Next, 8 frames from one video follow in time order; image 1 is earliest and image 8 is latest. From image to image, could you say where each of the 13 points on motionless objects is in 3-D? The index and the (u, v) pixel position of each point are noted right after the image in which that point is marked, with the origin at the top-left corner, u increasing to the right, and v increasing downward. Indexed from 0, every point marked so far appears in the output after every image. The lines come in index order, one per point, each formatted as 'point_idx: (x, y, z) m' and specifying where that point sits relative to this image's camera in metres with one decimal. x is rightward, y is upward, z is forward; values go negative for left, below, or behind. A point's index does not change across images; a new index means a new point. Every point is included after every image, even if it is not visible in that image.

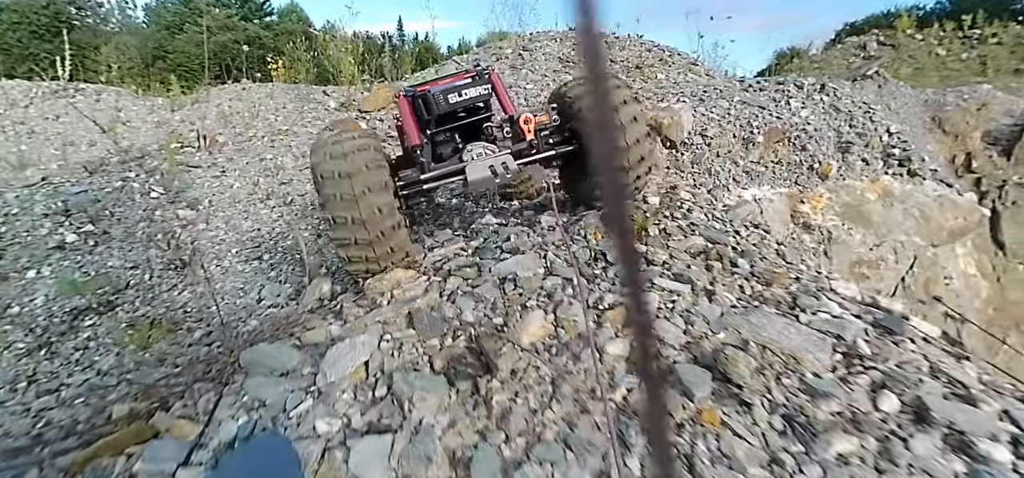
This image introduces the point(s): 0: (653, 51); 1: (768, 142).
0: (+4.1, +5.7, +13.5) m
1: (+3.3, +1.3, +5.9) m
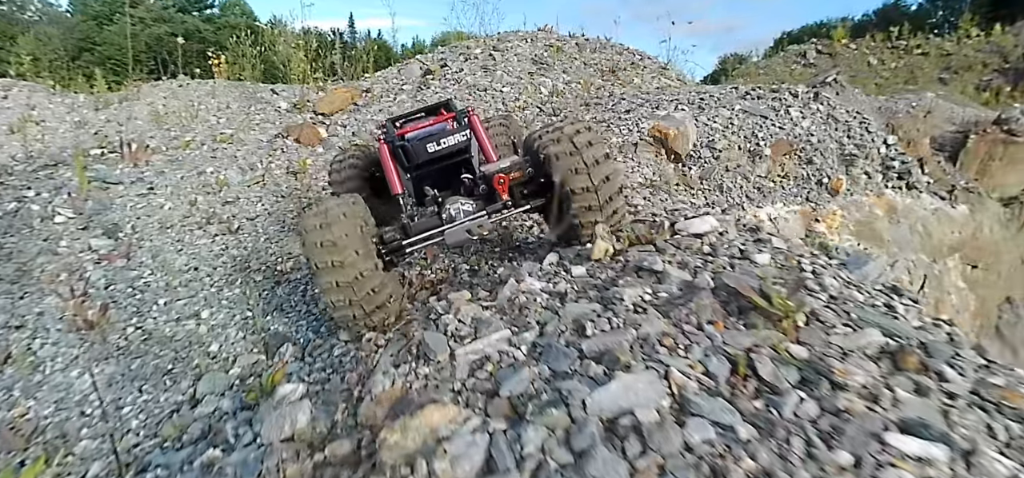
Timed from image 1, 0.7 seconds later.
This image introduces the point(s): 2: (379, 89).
0: (+3.2, +5.4, +13.2) m
1: (+3.2, +1.0, +5.5) m
2: (-3.1, +3.5, +10.4) m
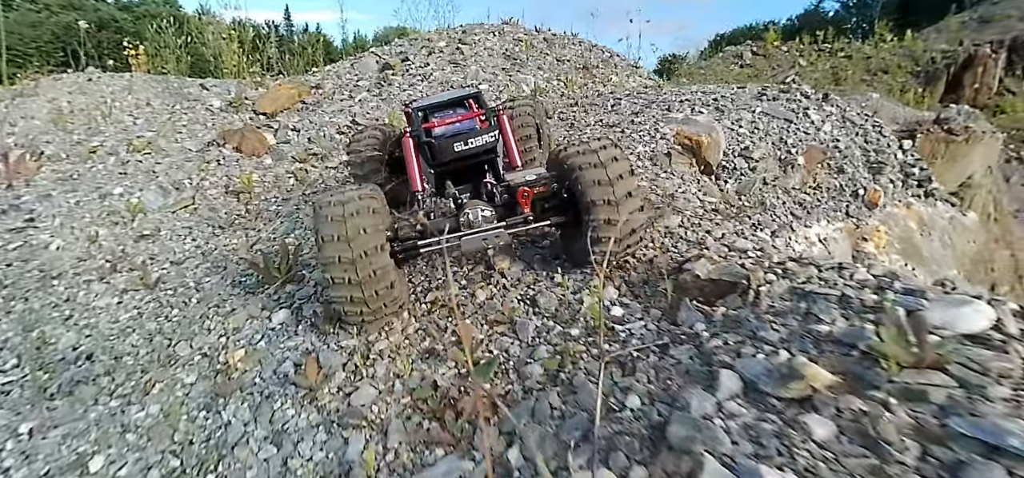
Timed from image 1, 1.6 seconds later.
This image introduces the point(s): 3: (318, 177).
0: (+2.3, +5.2, +12.5) m
1: (+3.2, +0.8, +4.9) m
2: (-3.6, +3.1, +9.0) m
3: (-2.1, +0.7, +4.8) m
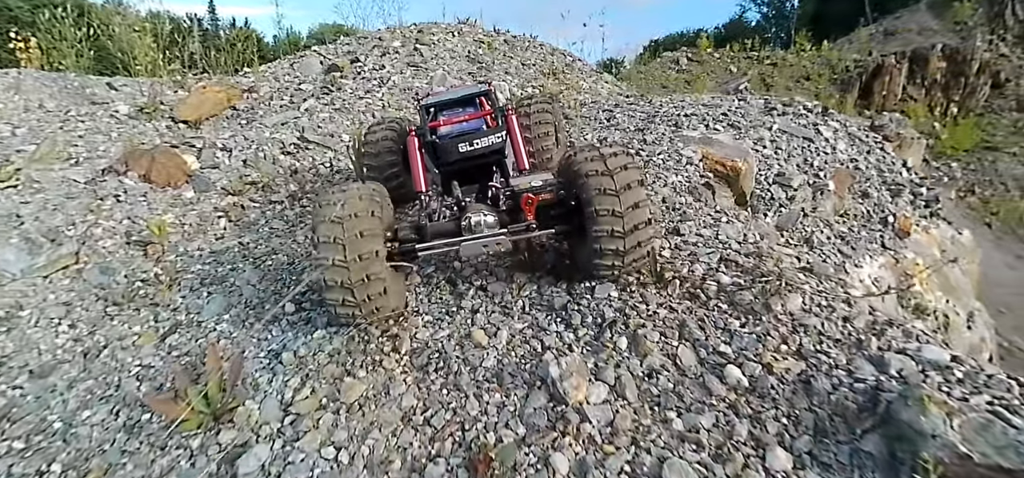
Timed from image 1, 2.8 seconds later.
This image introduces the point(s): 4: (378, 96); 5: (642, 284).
0: (+1.2, +4.9, +11.8) m
1: (+3.2, +0.5, +4.4) m
2: (-4.1, +2.6, +7.7) m
3: (-2.1, +0.2, +3.7) m
4: (-1.9, +2.0, +6.3) m
5: (+0.6, -0.2, +2.2) m
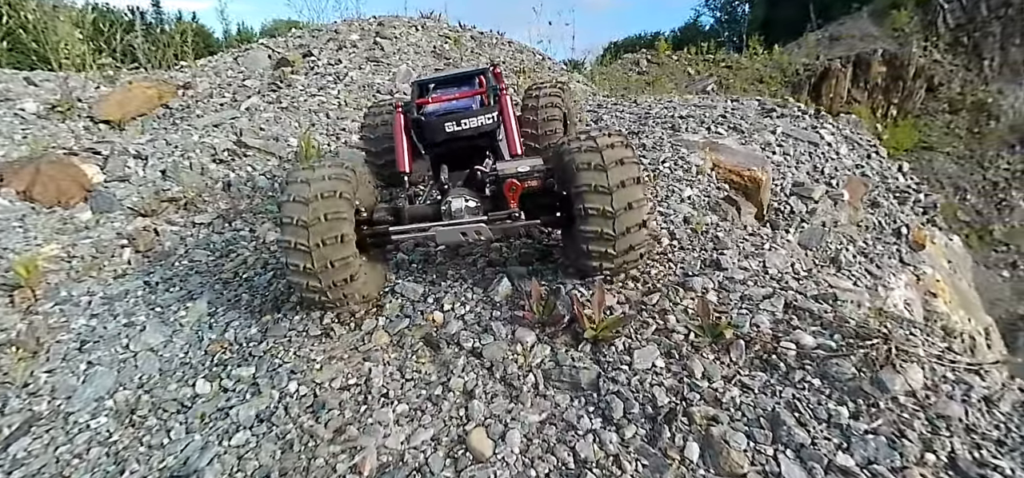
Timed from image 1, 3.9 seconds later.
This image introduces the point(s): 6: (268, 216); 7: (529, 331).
0: (+0.4, +4.7, +11.2) m
1: (+3.0, +0.3, +4.0) m
2: (-4.6, +2.3, +6.7) m
3: (-2.1, 0.0, +2.9) m
4: (-2.2, +1.8, +5.5) m
5: (+0.7, -0.4, +1.6) m
6: (-1.7, +0.2, +3.1) m
7: (+0.1, -0.4, +1.8) m
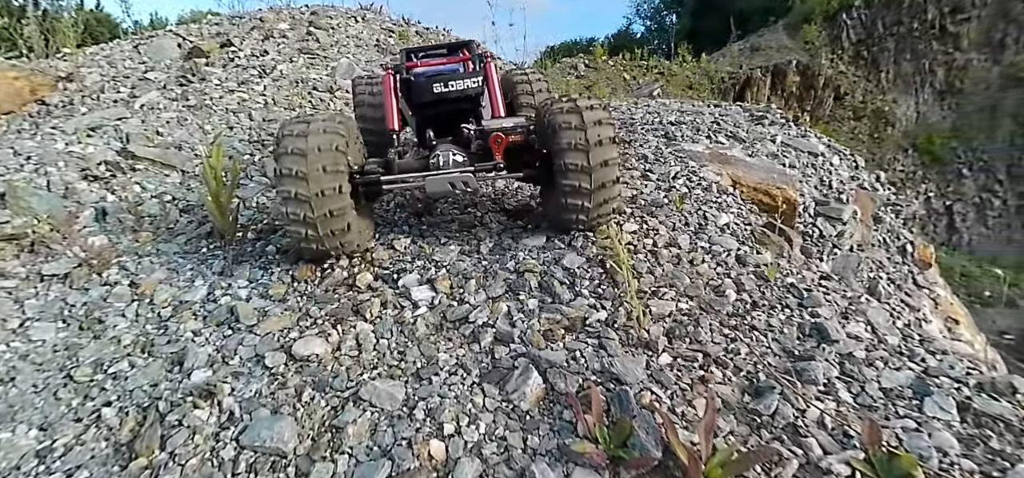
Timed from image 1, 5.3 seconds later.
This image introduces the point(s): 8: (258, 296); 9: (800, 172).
0: (-0.7, +4.4, +10.5) m
1: (+2.8, +0.2, +3.6) m
2: (-5.1, +1.9, +5.4) m
3: (-2.1, -0.3, +1.9) m
4: (-2.6, +1.5, +4.5) m
5: (+0.8, -0.6, +1.0) m
6: (-1.7, -0.1, +2.2) m
7: (+0.2, -0.6, +1.1) m
8: (-1.1, -0.2, +1.9) m
9: (+2.3, +0.5, +3.6) m
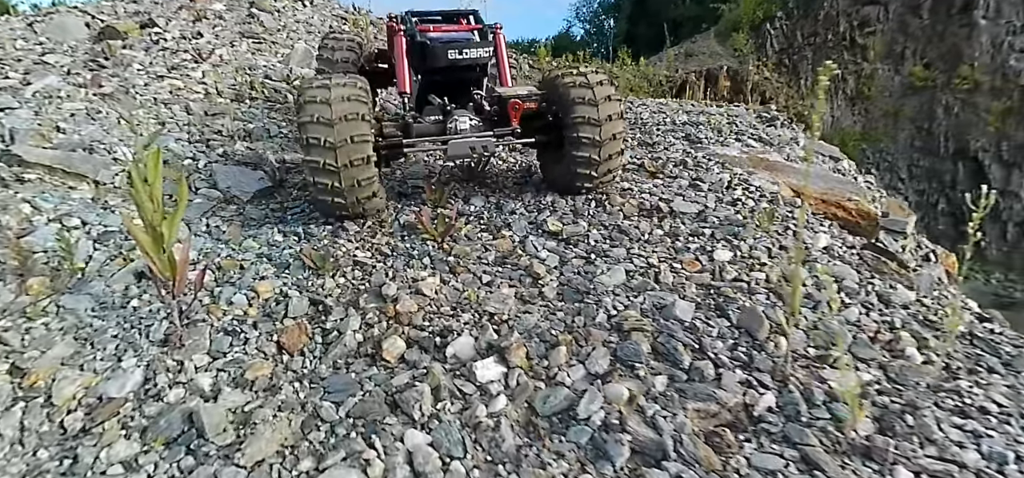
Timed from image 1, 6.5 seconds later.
0: (-1.5, +4.3, +9.8) m
1: (+2.9, +0.1, +3.4) m
2: (-5.2, +1.7, +4.3) m
3: (-1.8, -0.5, +1.1) m
4: (-2.6, +1.3, +3.7) m
5: (+1.2, -0.7, +0.6) m
6: (-1.5, -0.3, +1.5) m
7: (+0.6, -0.7, +0.6) m
8: (-0.8, -0.4, +1.2) m
9: (+2.4, +0.4, +3.3) m
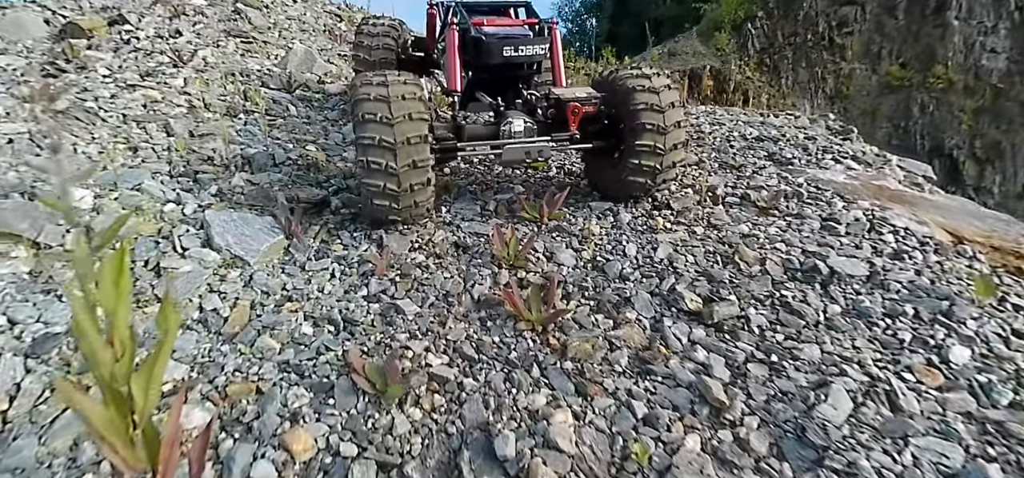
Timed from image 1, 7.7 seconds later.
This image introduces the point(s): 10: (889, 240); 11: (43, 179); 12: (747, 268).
0: (-1.4, +4.0, +9.2) m
1: (+3.3, -0.1, +2.9) m
2: (-4.9, +1.4, +3.5) m
3: (-1.4, -0.8, +0.5) m
4: (-2.2, +1.0, +3.0) m
5: (+1.7, -1.0, 0.0) m
6: (-1.0, -0.6, +0.8) m
7: (+1.1, -1.0, 0.0) m
8: (-0.3, -0.7, +0.6) m
9: (+2.8, +0.2, +2.8) m
10: (+1.6, 0.0, +1.9) m
11: (-1.9, +0.2, +1.8) m
12: (+0.9, -0.1, +1.7) m
